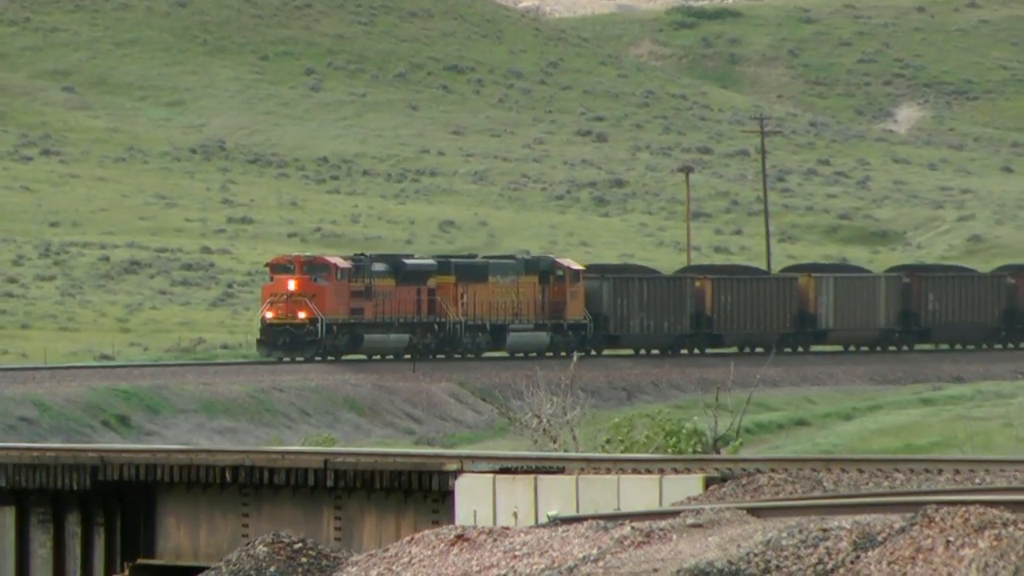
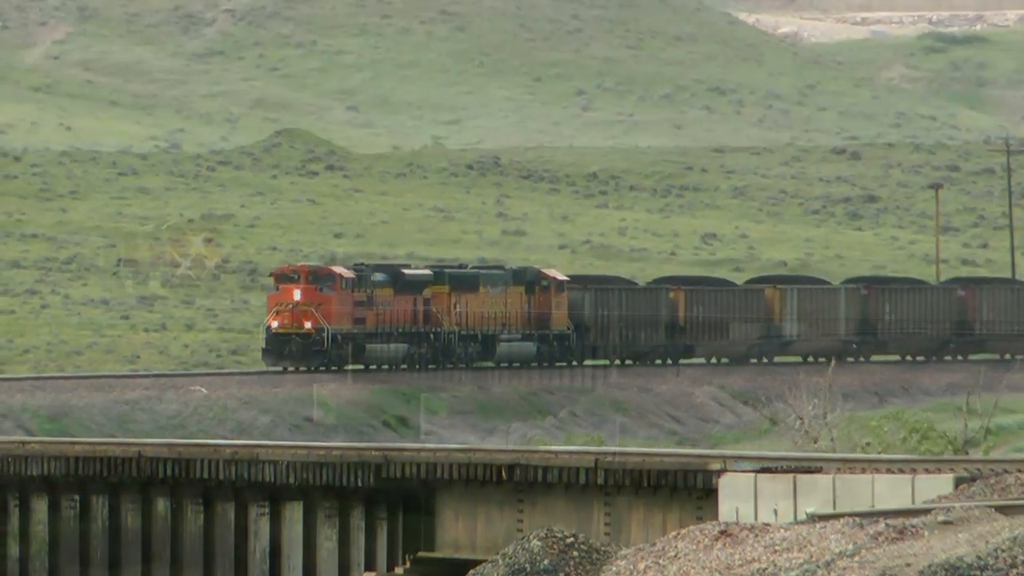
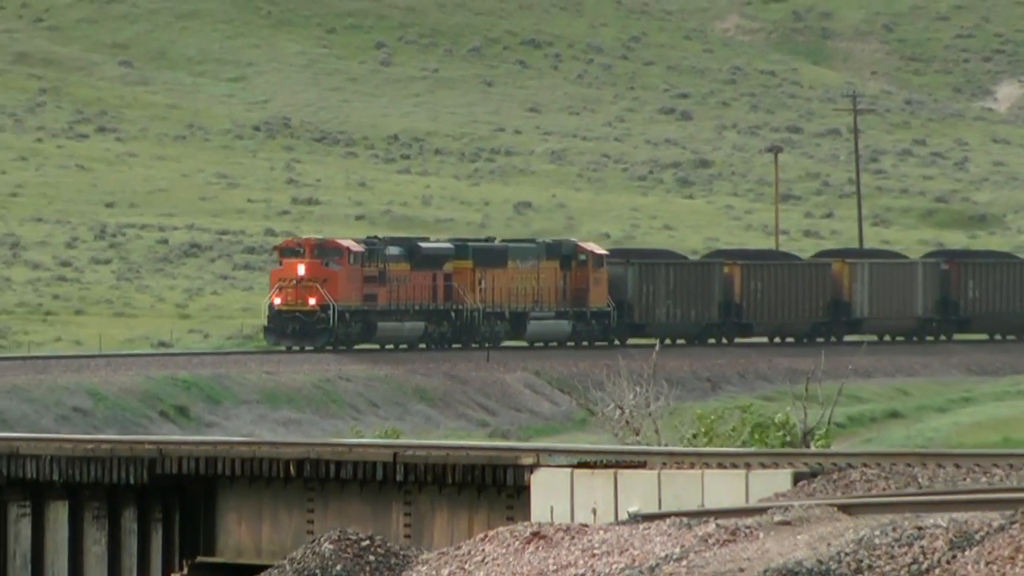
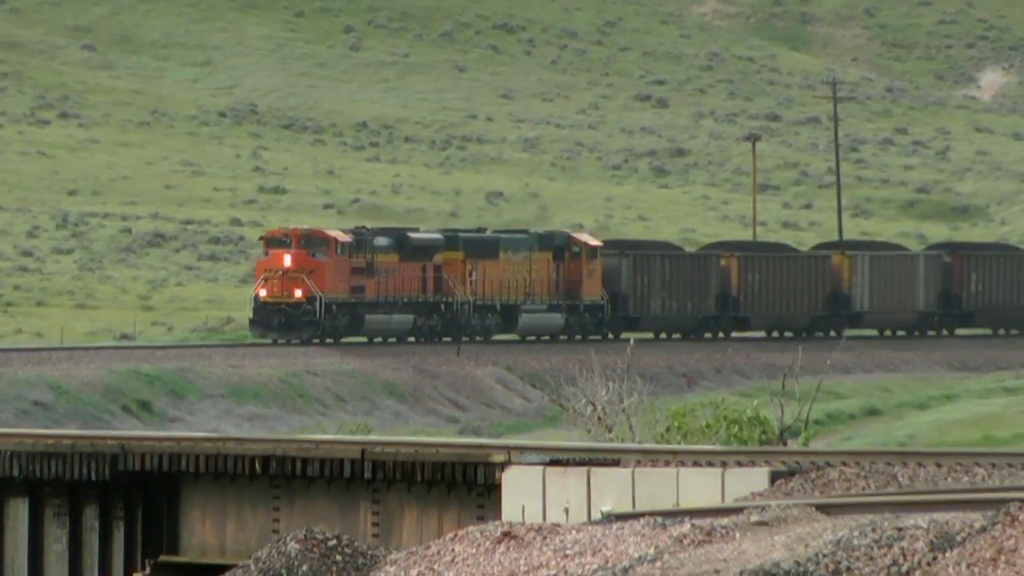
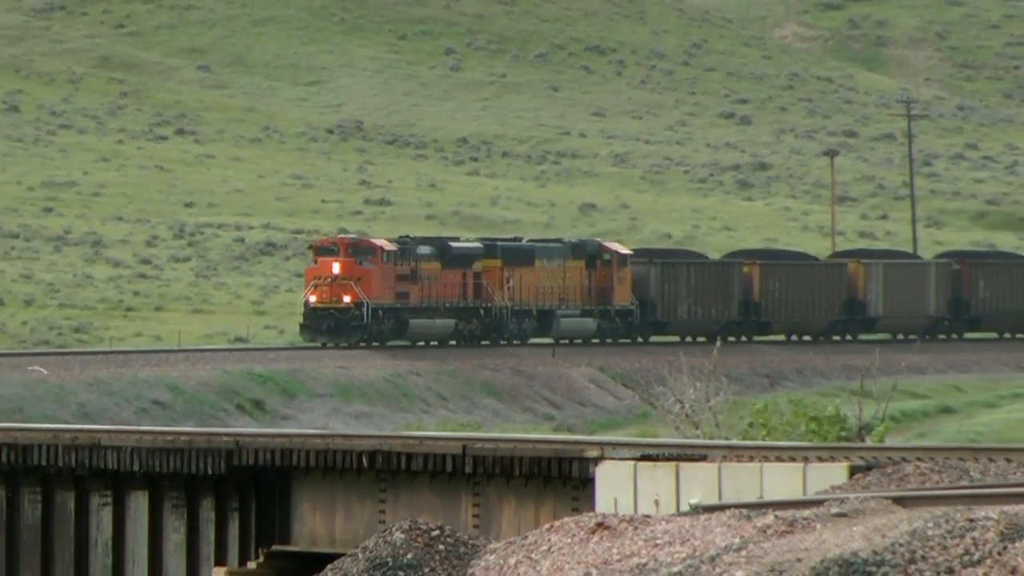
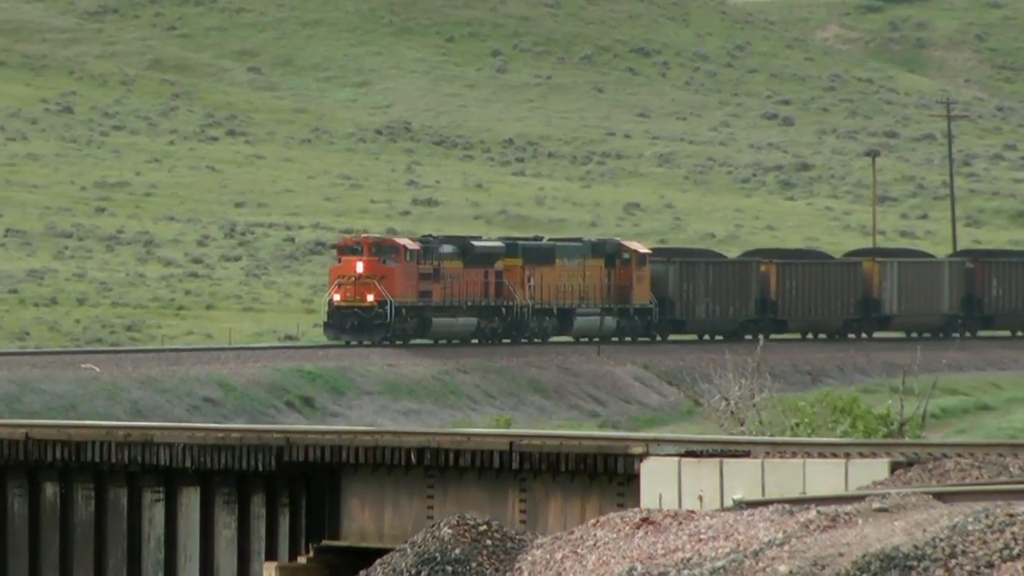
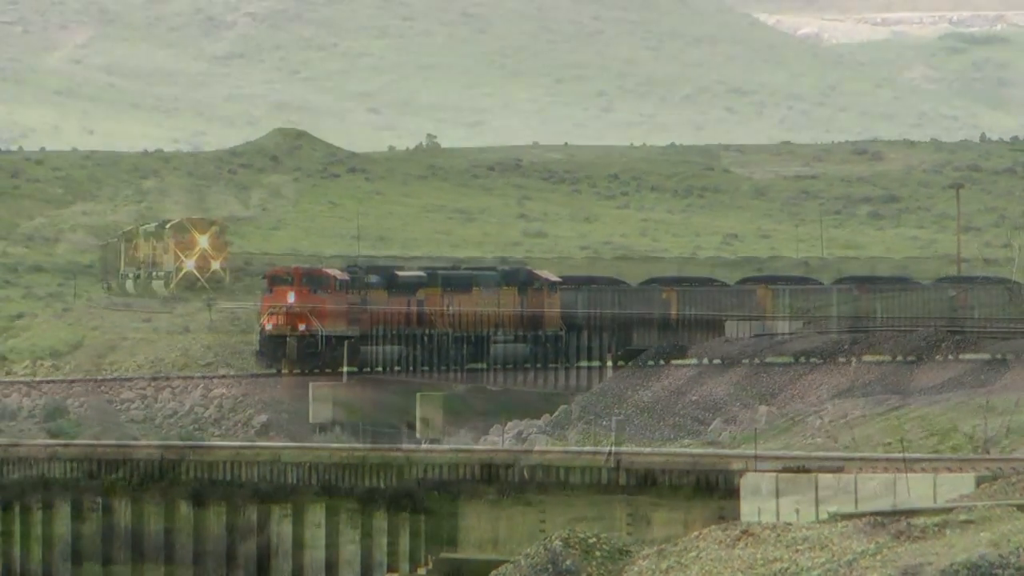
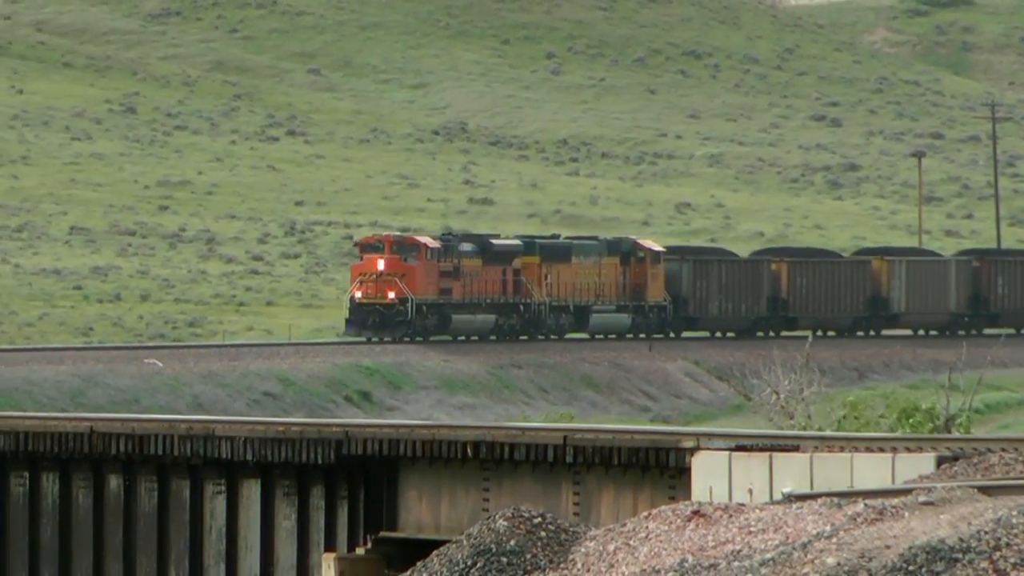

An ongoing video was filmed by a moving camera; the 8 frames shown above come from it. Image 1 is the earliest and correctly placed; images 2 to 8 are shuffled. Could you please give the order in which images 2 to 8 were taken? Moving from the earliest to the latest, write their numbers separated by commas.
4, 3, 5, 6, 8, 2, 7
